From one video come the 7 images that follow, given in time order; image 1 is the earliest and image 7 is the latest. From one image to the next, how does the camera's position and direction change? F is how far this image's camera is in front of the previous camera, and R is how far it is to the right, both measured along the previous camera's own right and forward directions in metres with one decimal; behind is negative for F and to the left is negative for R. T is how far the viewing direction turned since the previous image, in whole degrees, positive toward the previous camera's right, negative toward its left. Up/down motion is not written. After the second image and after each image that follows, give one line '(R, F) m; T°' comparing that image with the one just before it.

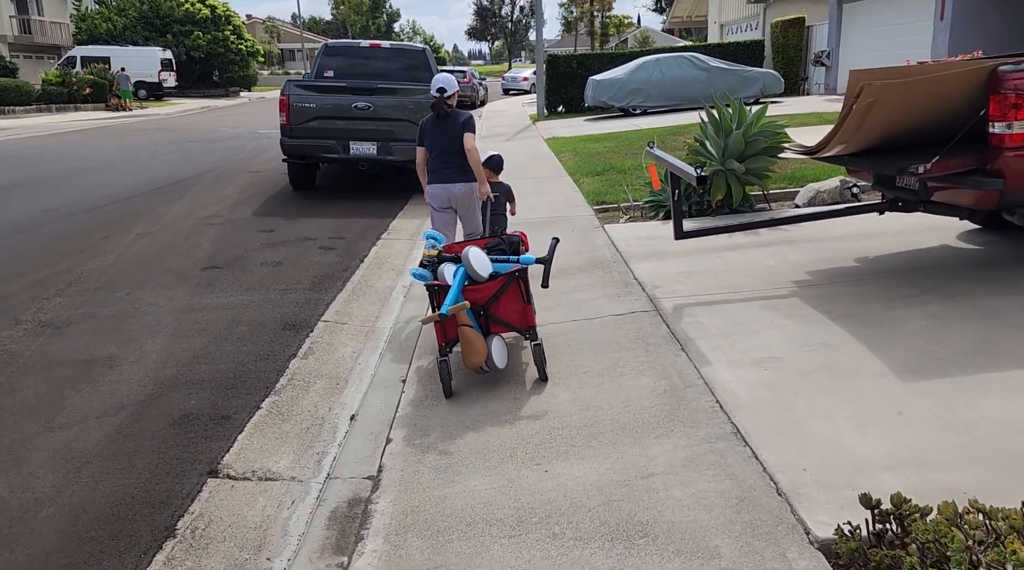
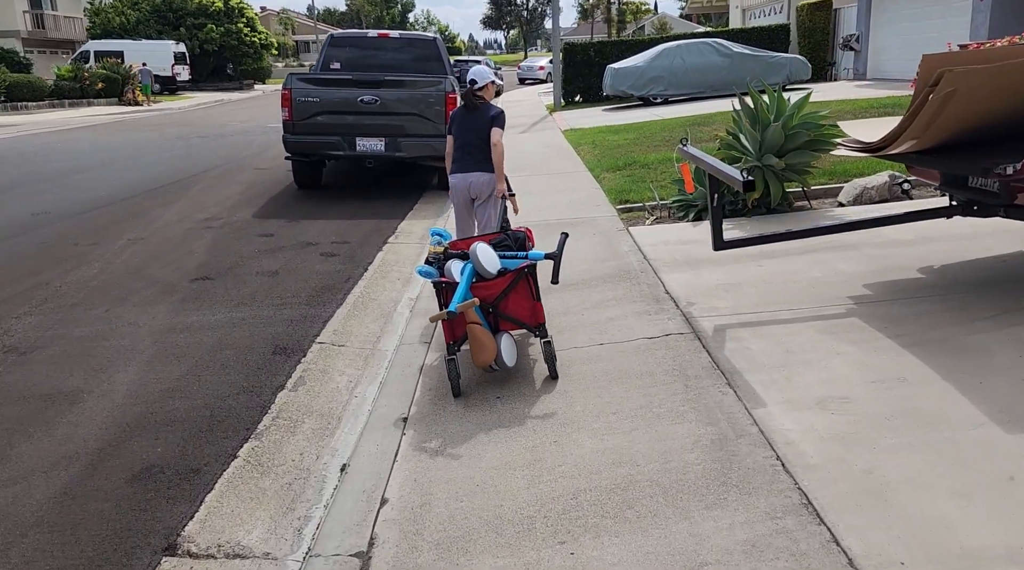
(0.0, +0.6) m; -1°
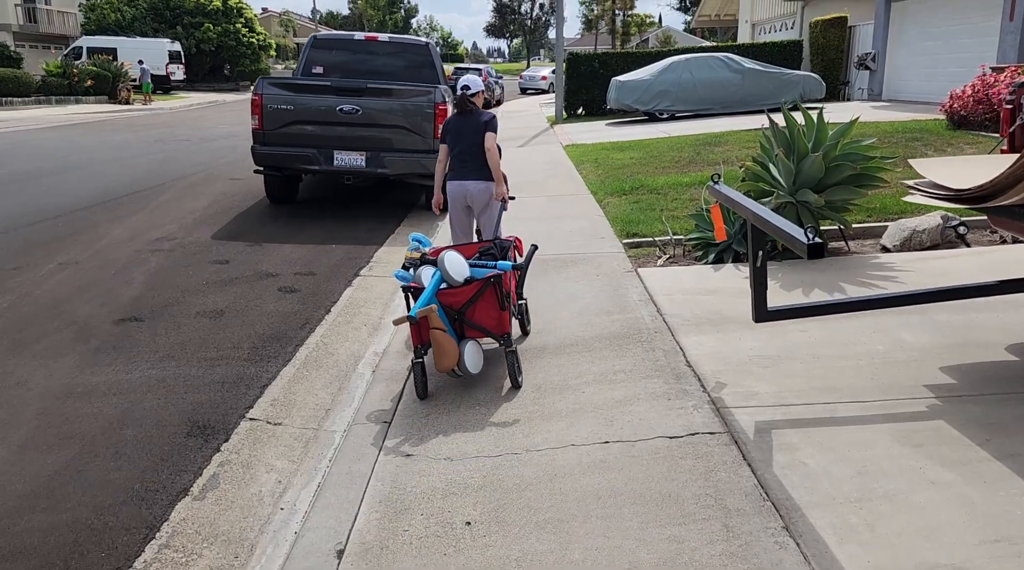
(+0.1, +1.0) m; 0°
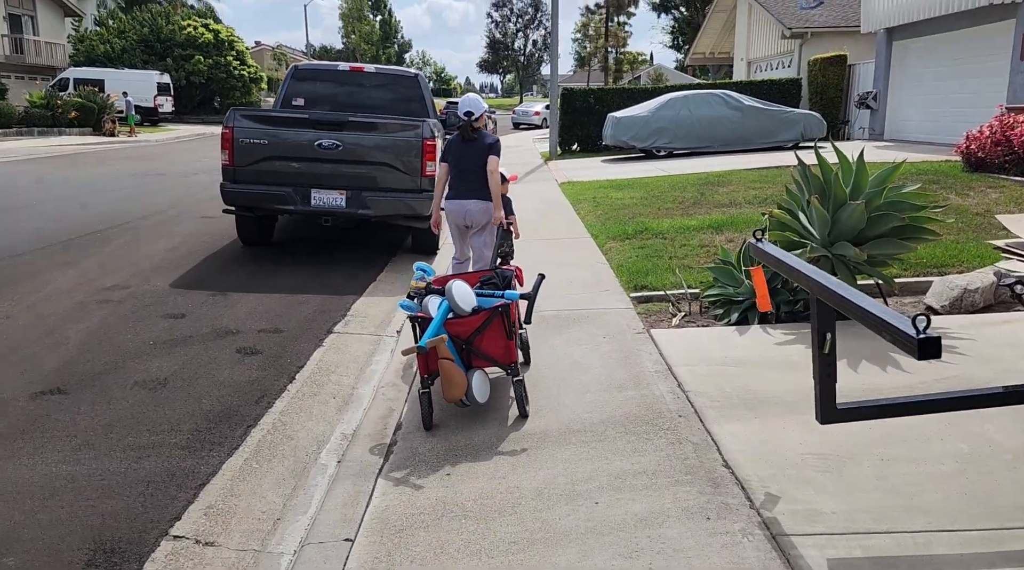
(0.0, +0.8) m; +1°
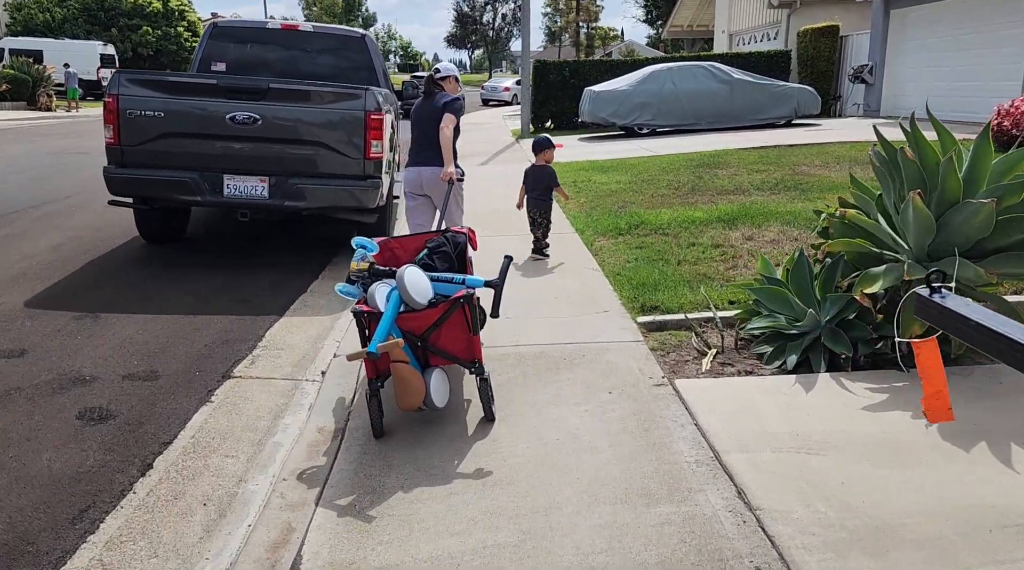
(0.0, +1.7) m; +2°
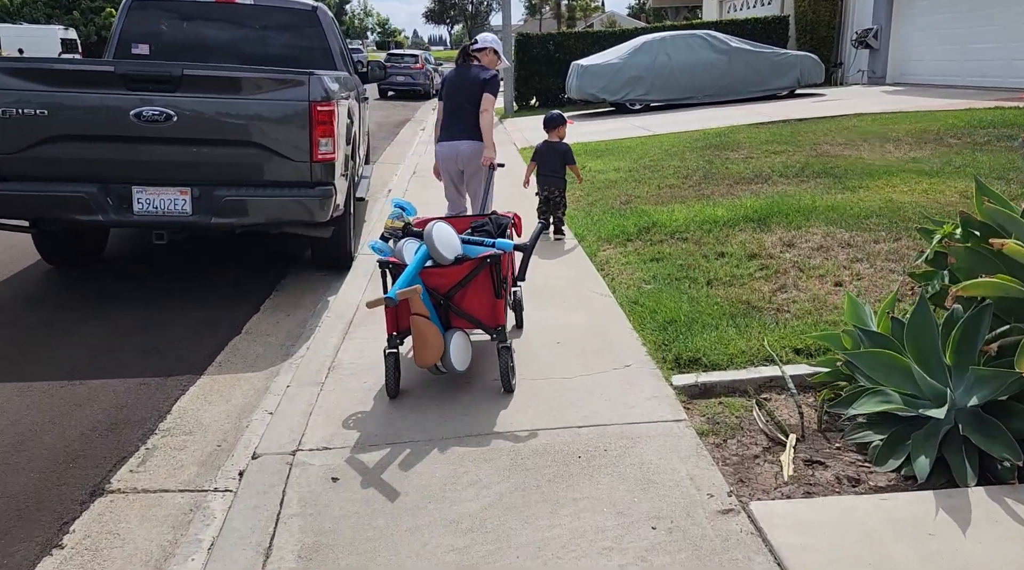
(0.0, +1.3) m; +1°
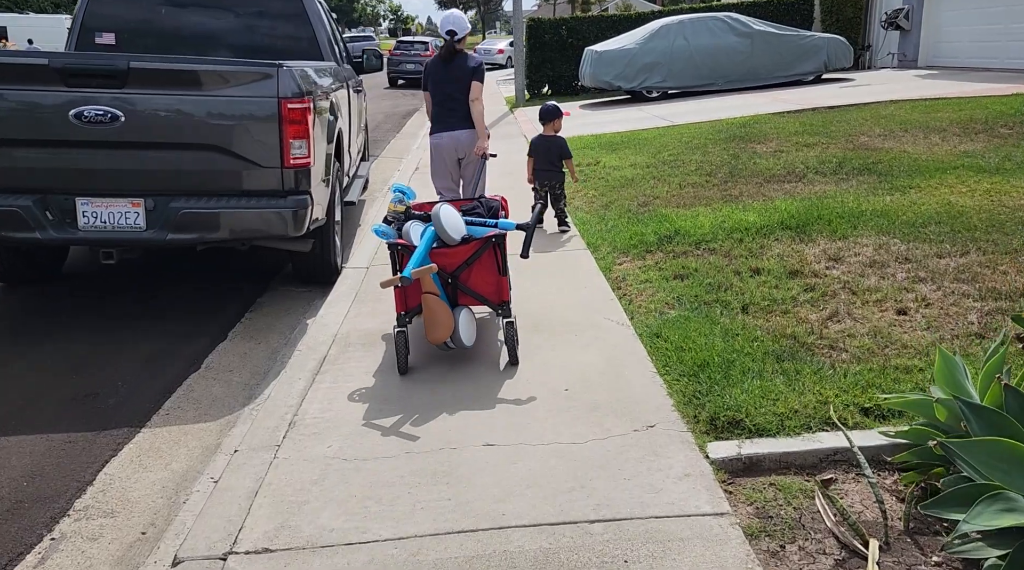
(+0.1, +0.7) m; -1°
